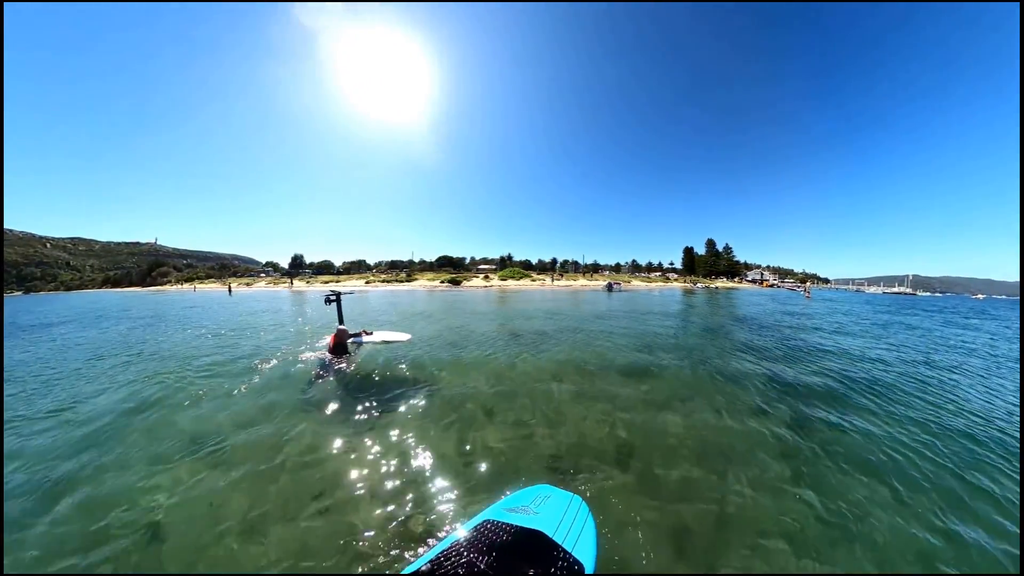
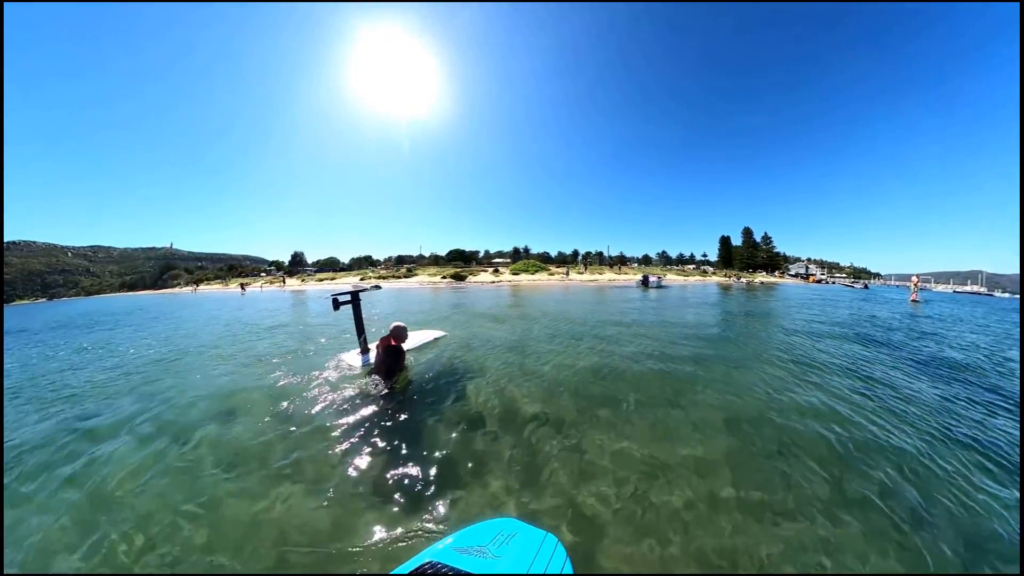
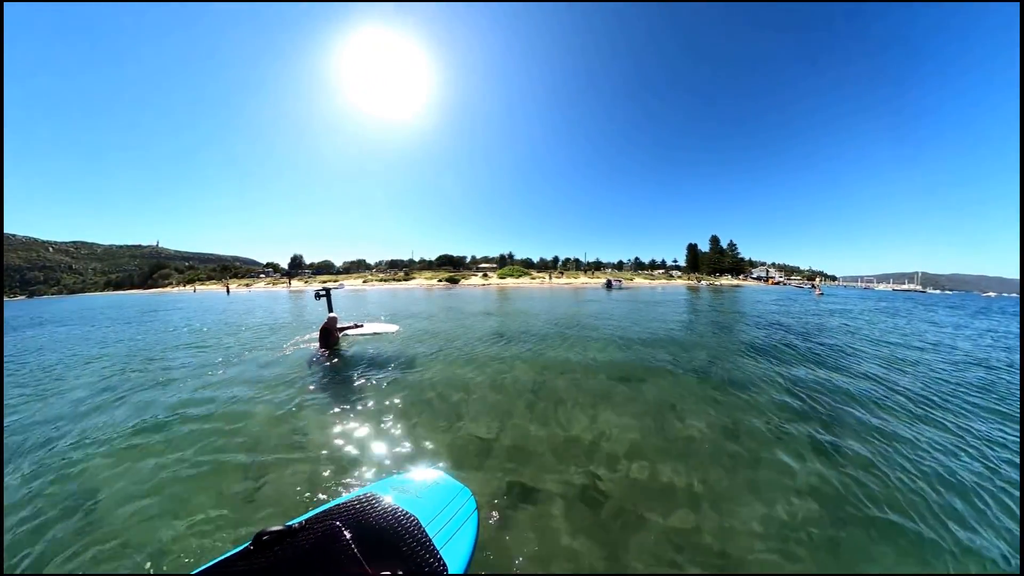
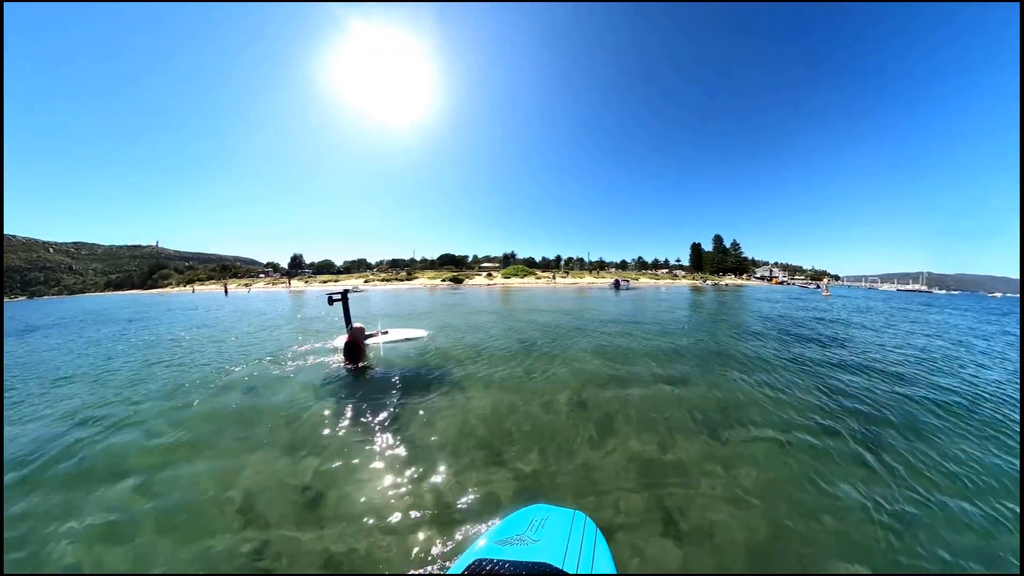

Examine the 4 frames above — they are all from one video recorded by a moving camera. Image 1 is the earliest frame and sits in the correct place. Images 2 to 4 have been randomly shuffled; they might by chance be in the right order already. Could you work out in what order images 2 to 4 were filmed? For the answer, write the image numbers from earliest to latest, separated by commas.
3, 4, 2
